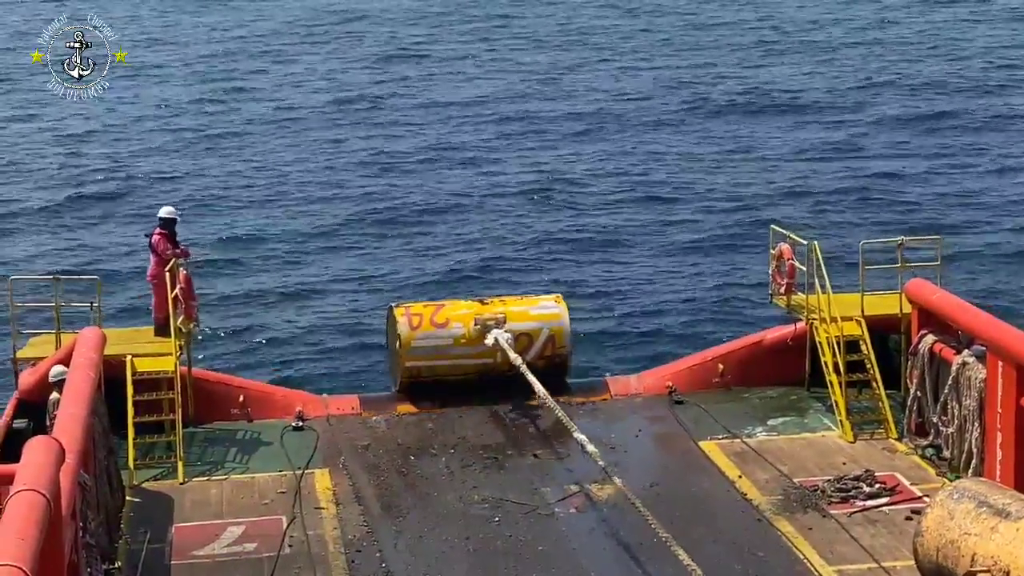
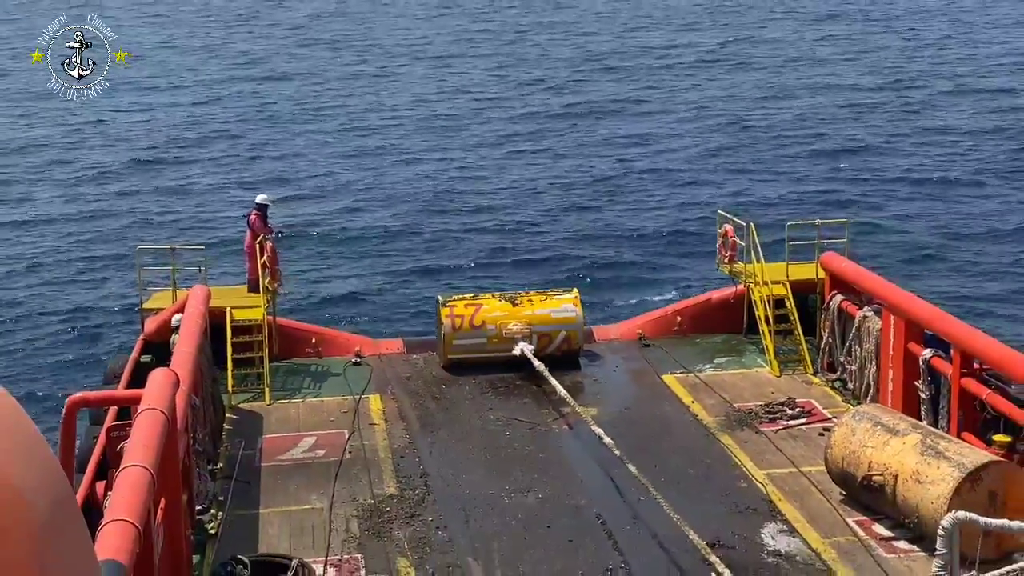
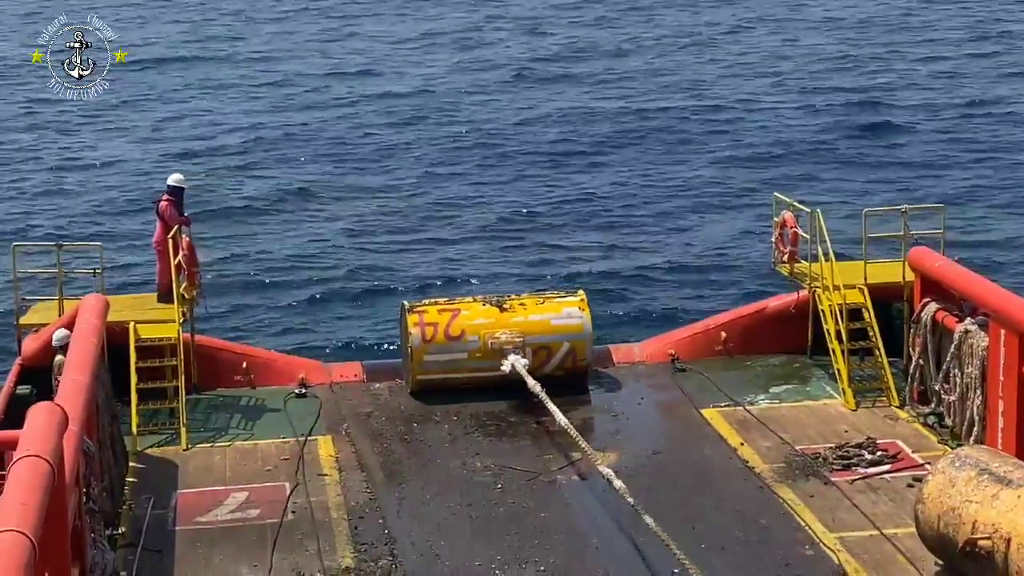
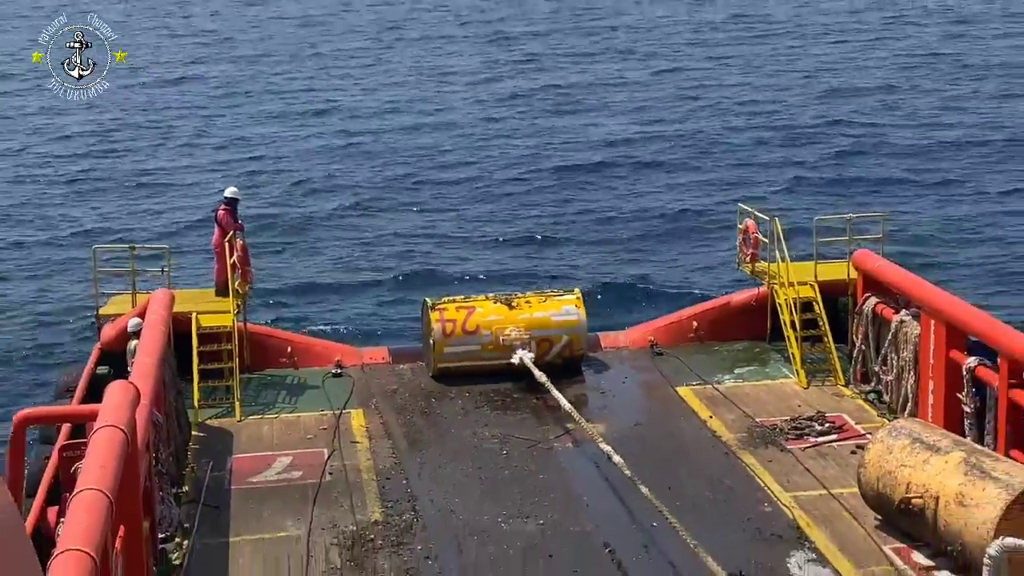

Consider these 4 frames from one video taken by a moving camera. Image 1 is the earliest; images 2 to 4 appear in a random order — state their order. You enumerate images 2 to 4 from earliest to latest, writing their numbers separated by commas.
3, 4, 2
